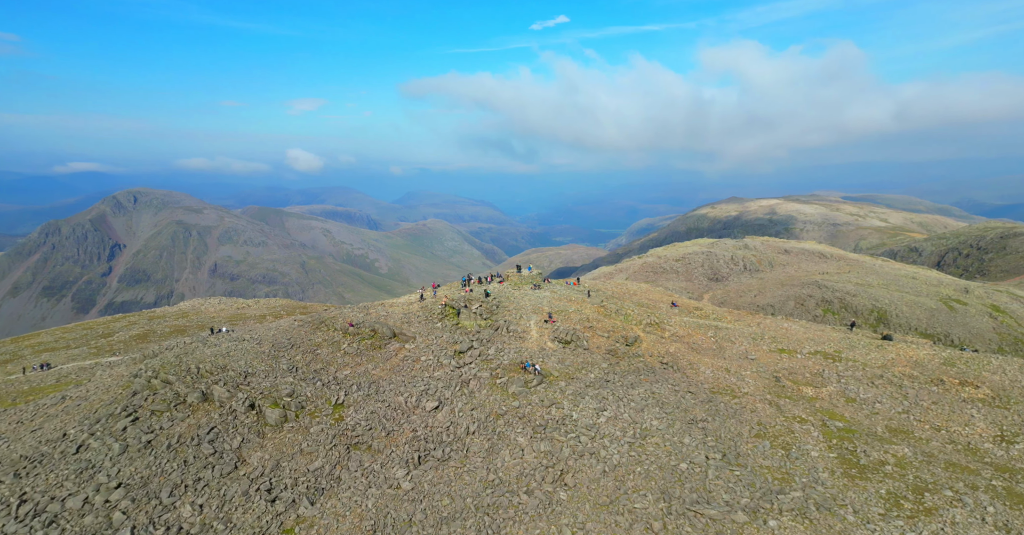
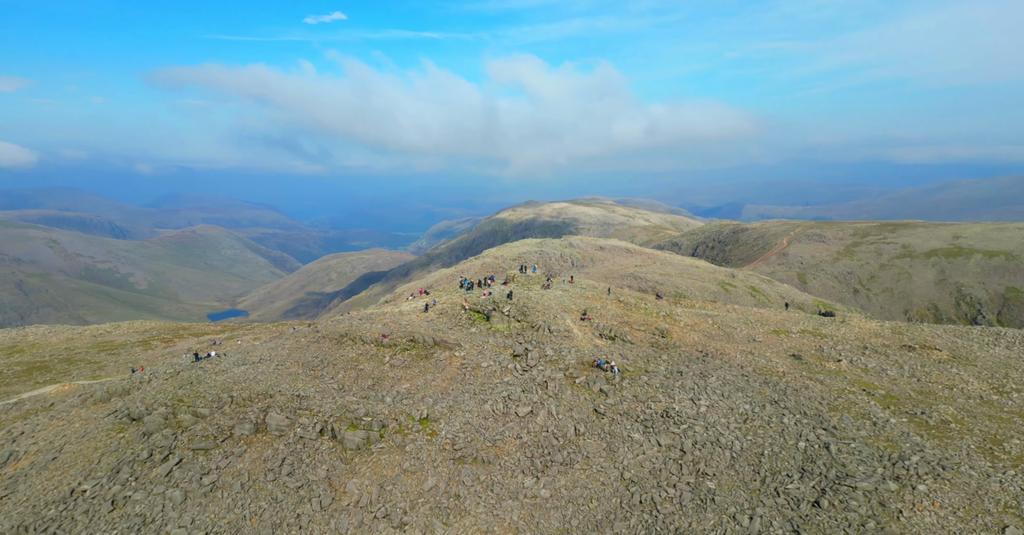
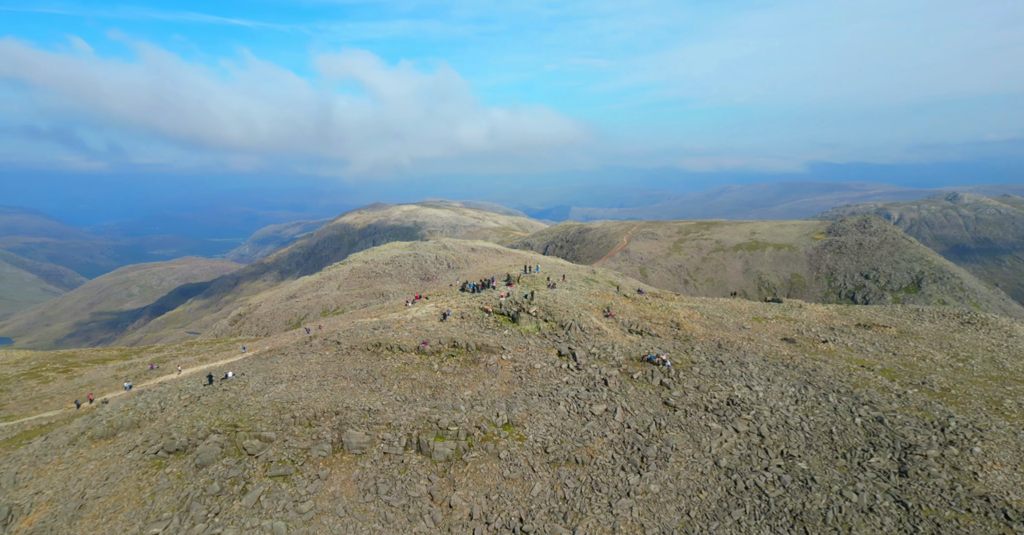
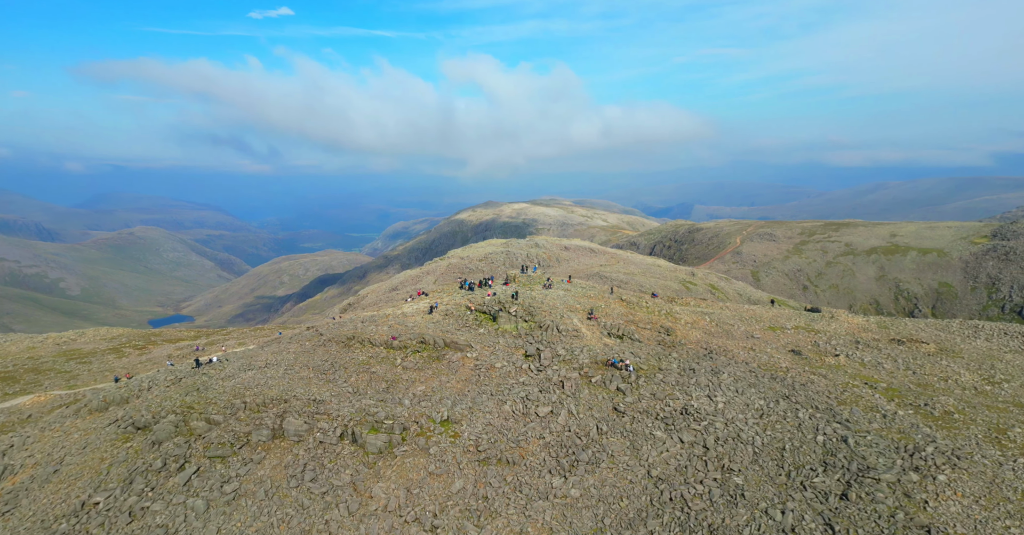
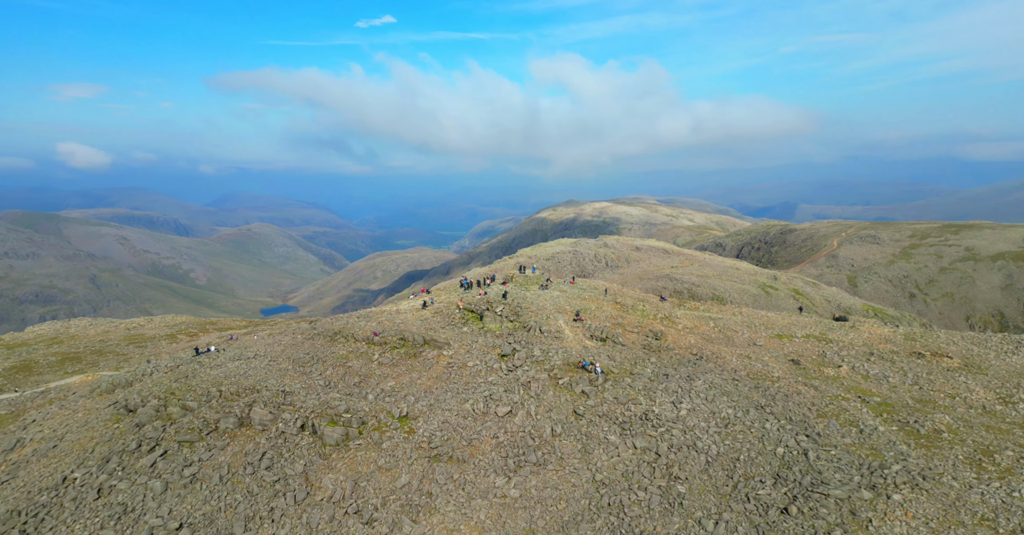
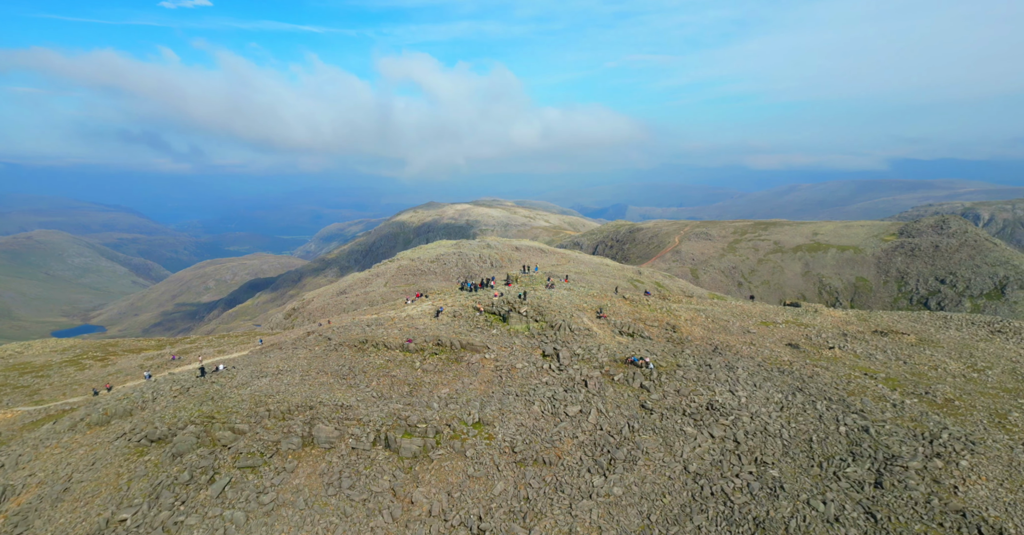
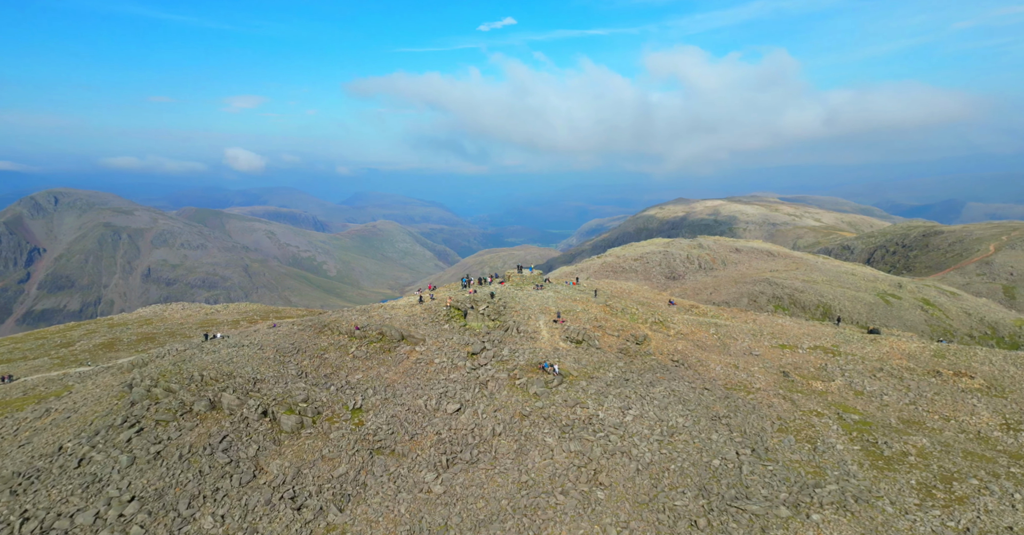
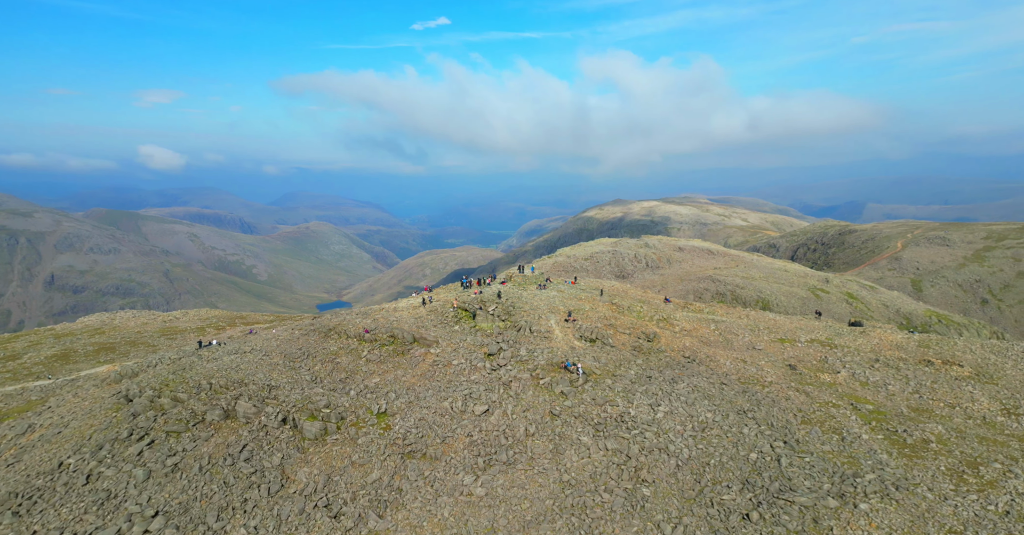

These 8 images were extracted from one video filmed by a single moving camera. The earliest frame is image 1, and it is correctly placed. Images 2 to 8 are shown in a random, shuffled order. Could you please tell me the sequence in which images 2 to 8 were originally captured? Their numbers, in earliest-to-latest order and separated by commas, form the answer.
7, 8, 5, 2, 4, 6, 3
